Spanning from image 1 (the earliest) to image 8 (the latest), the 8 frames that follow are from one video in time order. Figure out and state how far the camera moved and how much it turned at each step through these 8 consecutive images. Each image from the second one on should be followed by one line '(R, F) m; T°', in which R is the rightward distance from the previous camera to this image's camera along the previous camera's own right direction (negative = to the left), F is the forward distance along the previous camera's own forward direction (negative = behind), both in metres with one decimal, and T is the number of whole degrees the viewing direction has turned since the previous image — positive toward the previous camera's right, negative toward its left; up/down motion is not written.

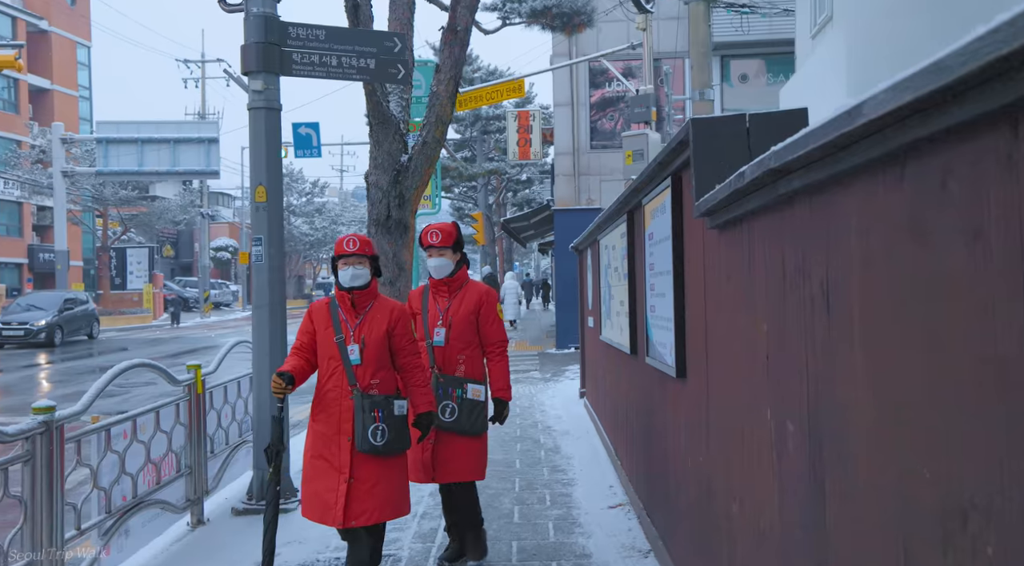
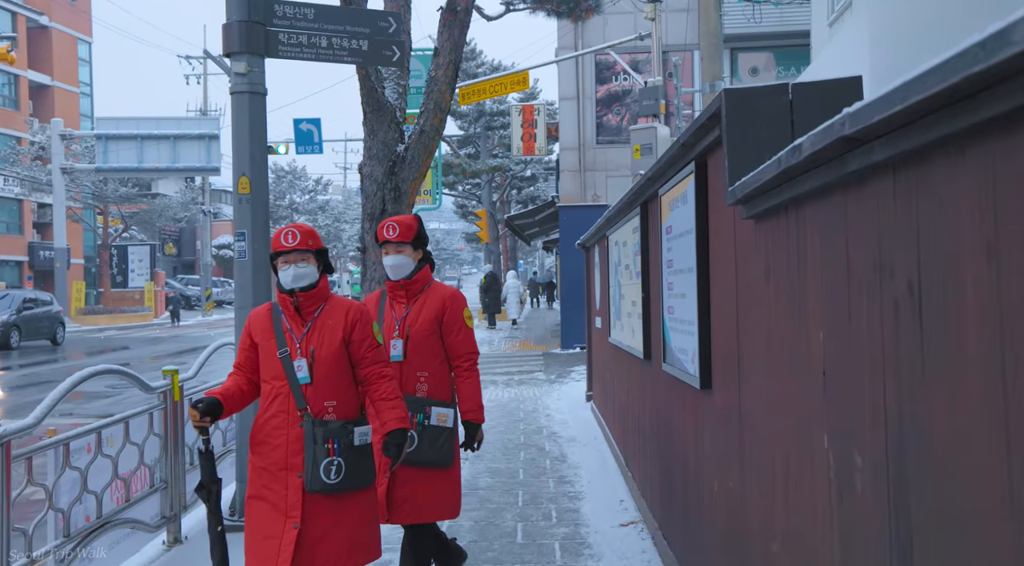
(0.0, +0.5) m; 0°
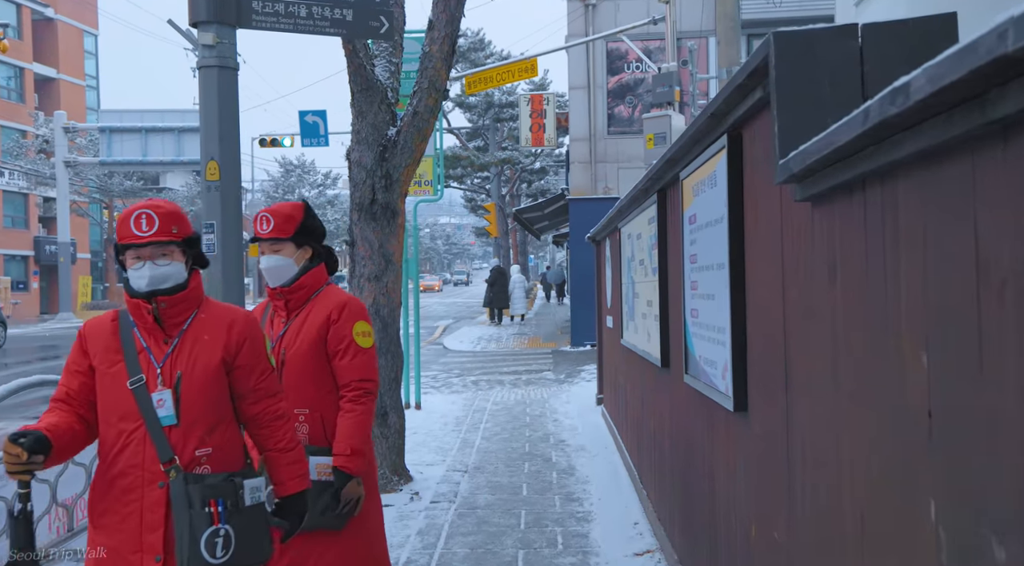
(+0.1, +0.6) m; -1°
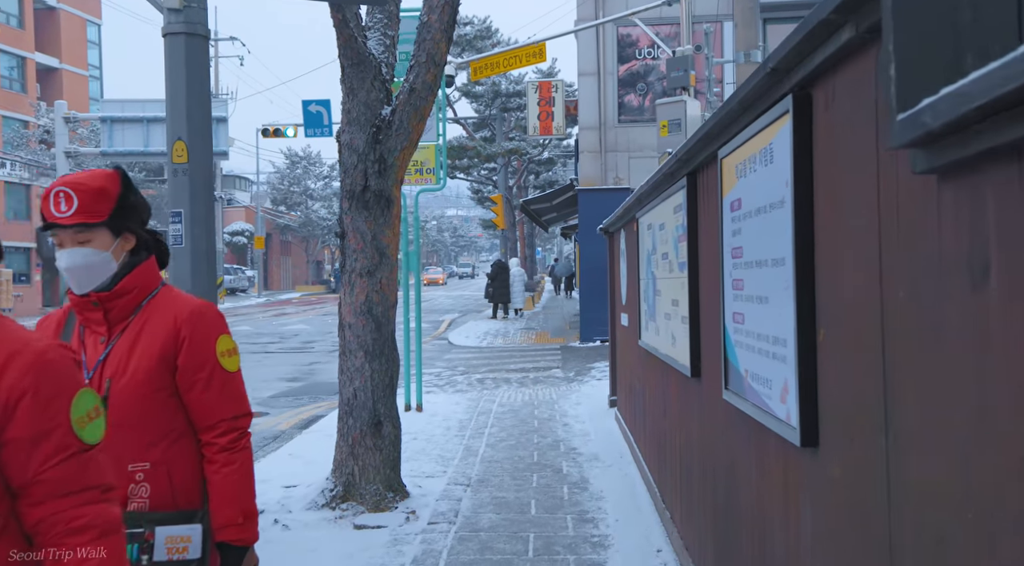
(0.0, +0.6) m; 0°
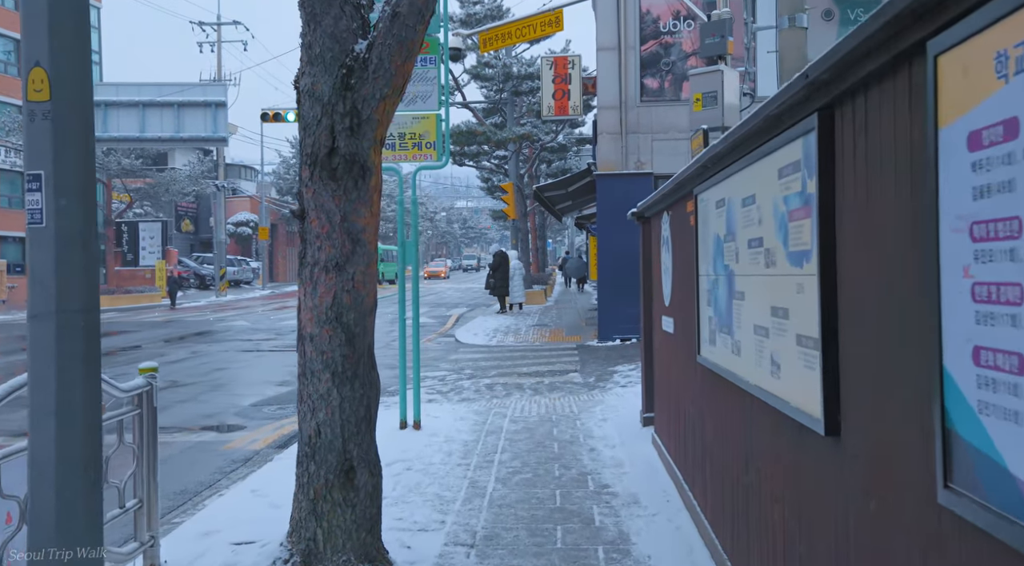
(0.0, +1.5) m; -1°
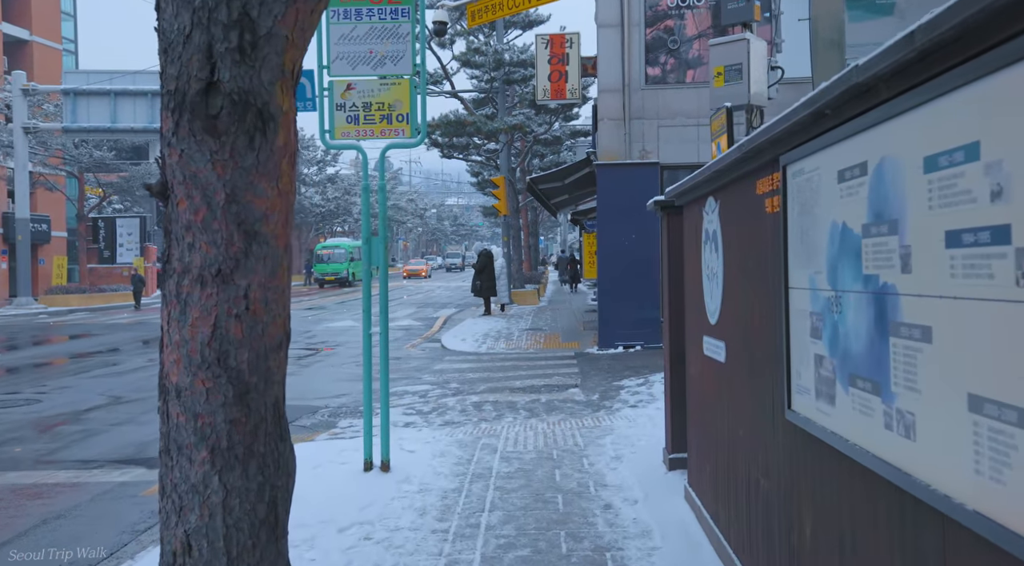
(0.0, +1.6) m; +1°
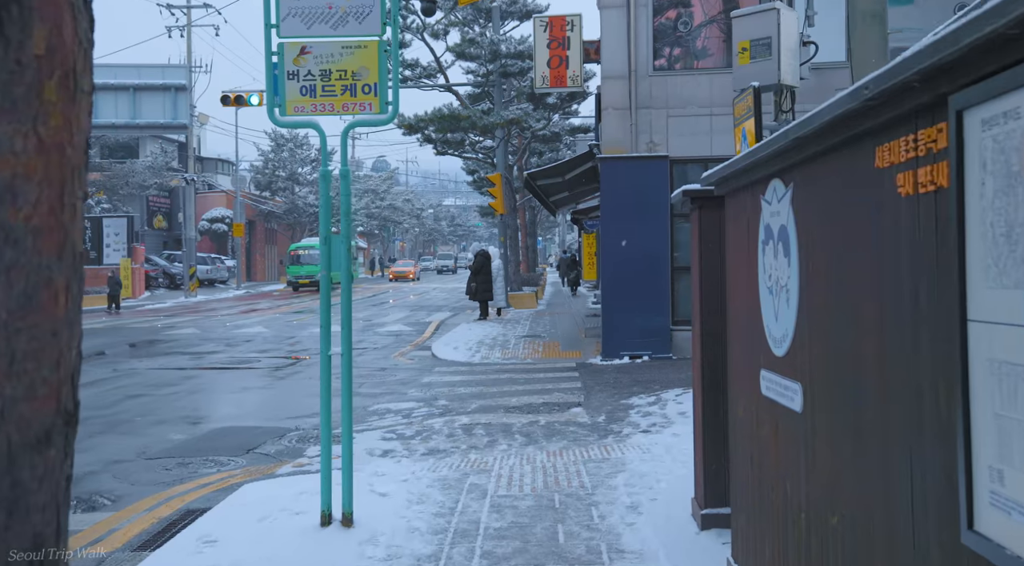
(0.0, +1.3) m; 0°
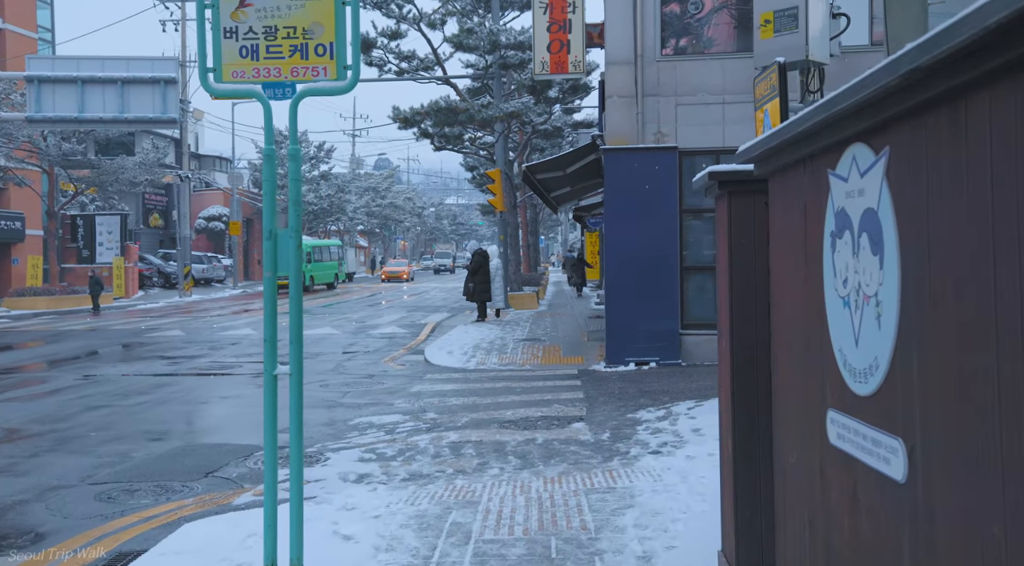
(+0.1, +1.0) m; 0°
